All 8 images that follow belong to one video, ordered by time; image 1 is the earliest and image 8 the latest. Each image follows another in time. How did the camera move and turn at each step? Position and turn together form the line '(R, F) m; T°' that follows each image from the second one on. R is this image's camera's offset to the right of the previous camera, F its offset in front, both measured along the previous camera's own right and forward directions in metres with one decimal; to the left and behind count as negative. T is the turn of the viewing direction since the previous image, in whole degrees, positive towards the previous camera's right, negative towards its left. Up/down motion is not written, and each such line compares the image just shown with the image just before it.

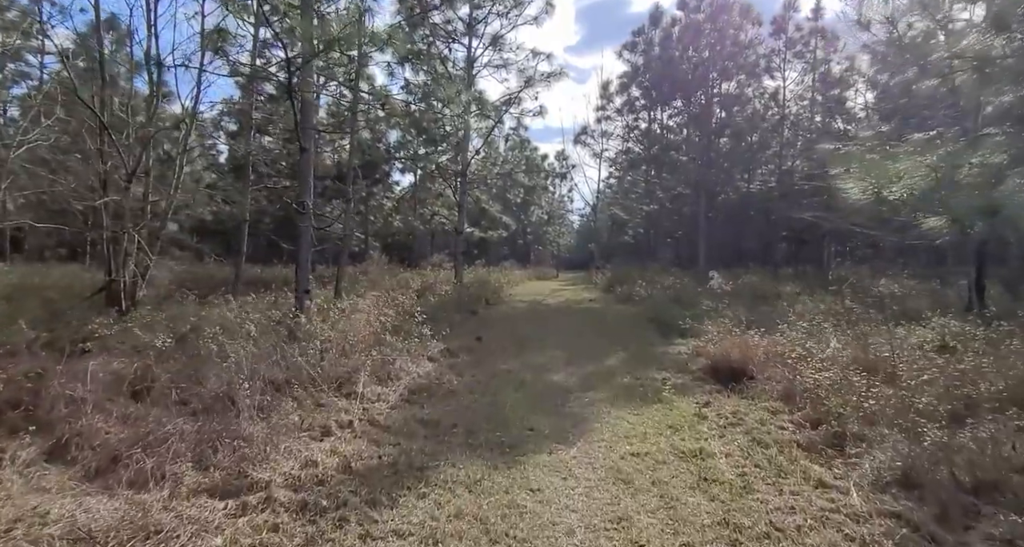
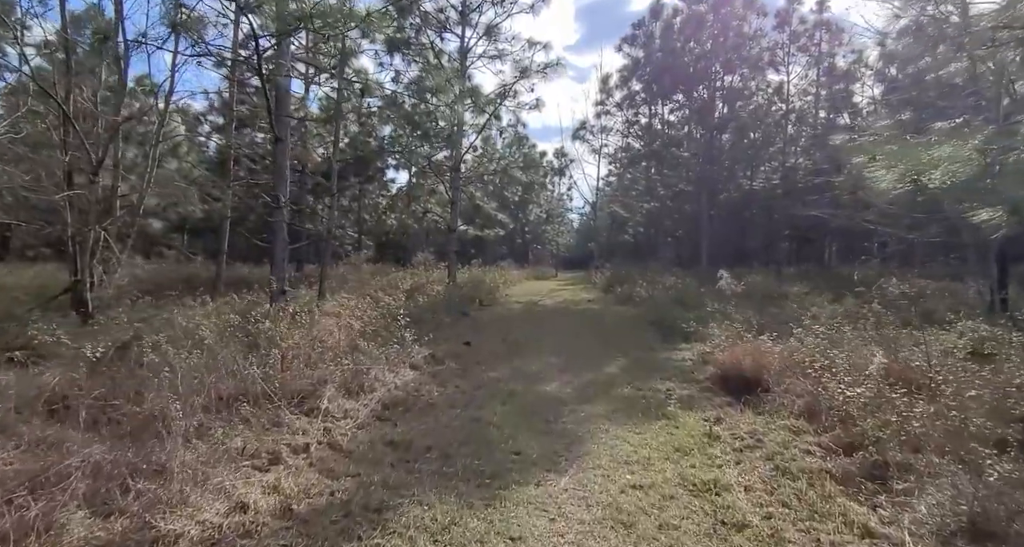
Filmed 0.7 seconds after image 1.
(+0.1, +0.5) m; 0°
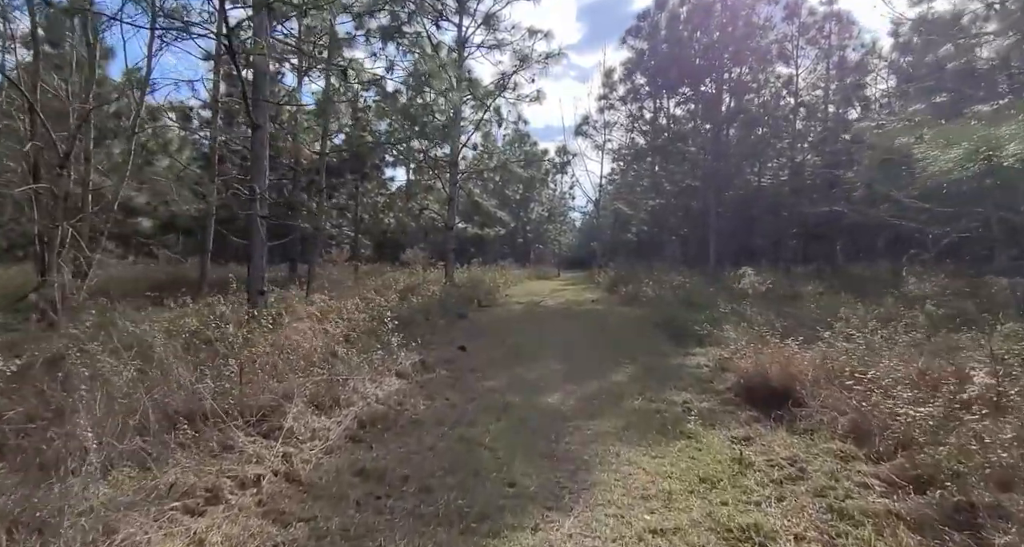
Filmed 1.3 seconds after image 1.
(+0.1, +0.6) m; 0°
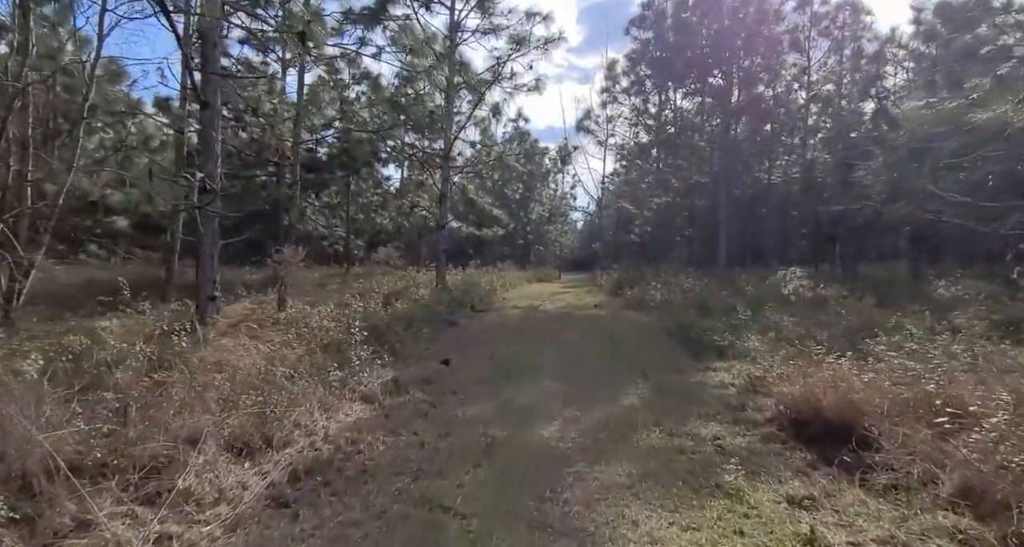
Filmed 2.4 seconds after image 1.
(+0.1, +0.9) m; 0°
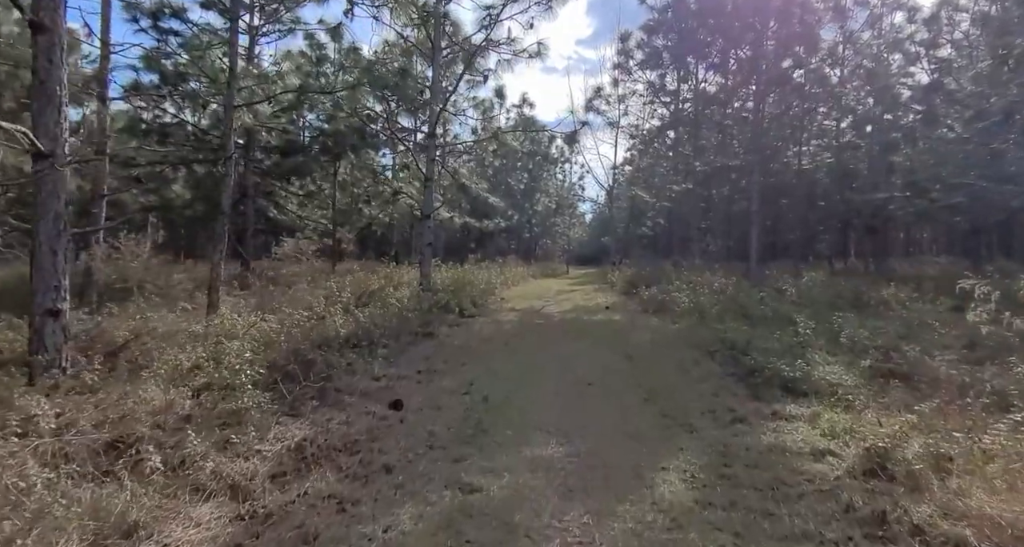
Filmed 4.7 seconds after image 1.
(+0.2, +1.8) m; -1°
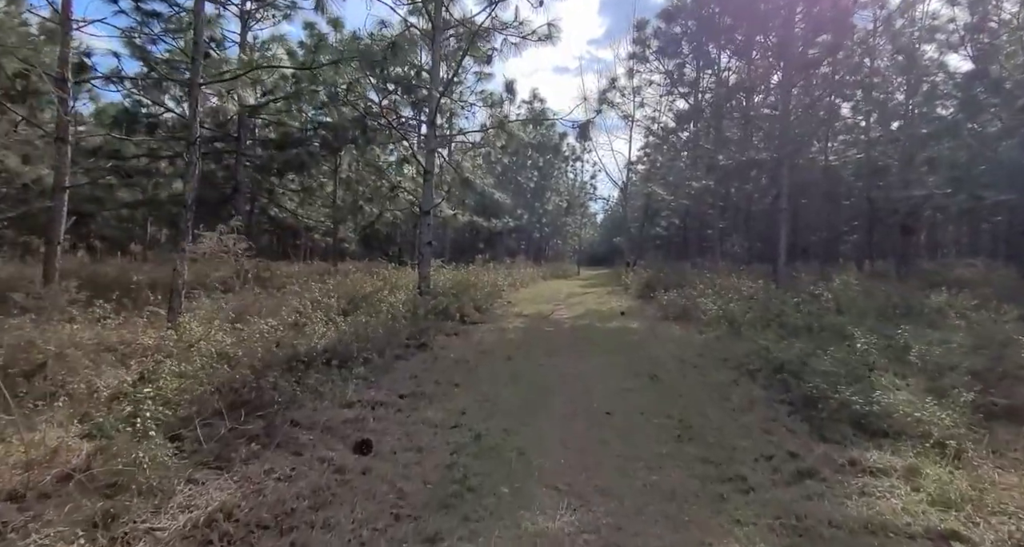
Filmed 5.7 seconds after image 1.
(+0.1, +0.9) m; -1°
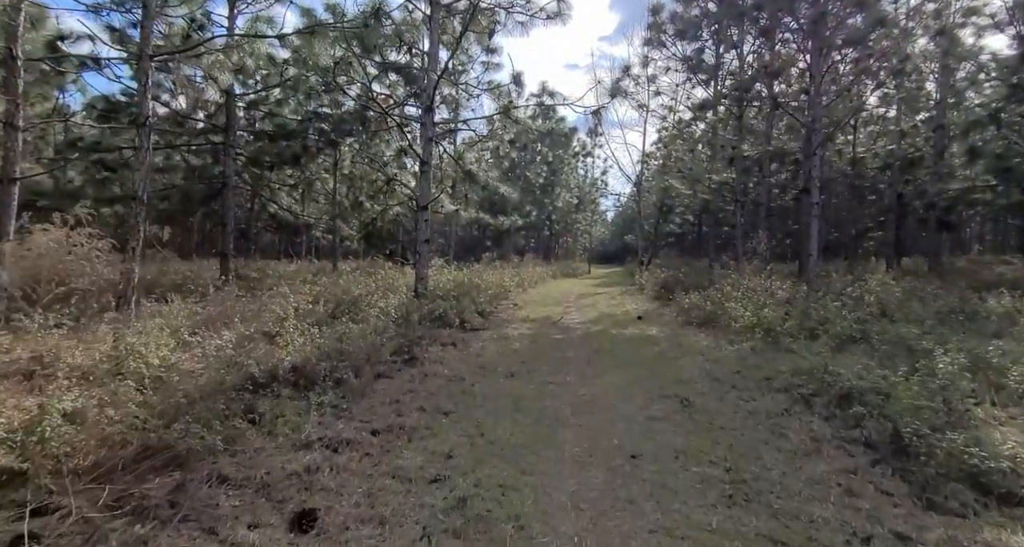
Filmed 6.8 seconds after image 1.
(+0.1, +0.9) m; -1°
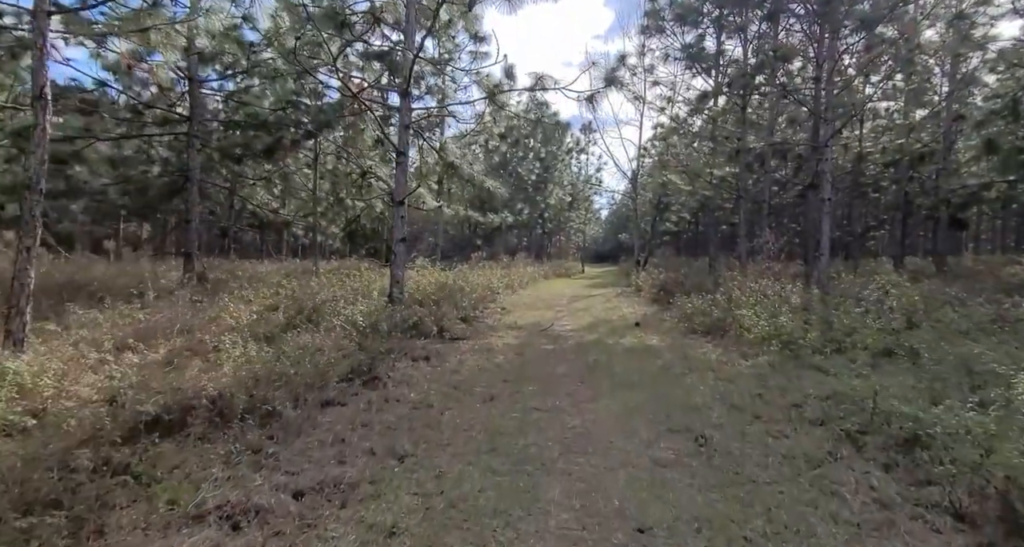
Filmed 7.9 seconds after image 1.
(+0.1, +0.8) m; +1°
